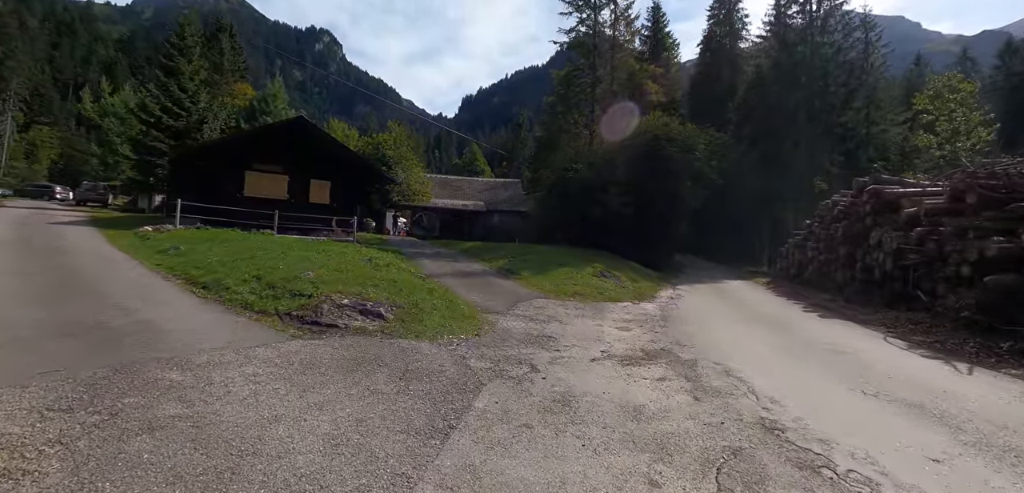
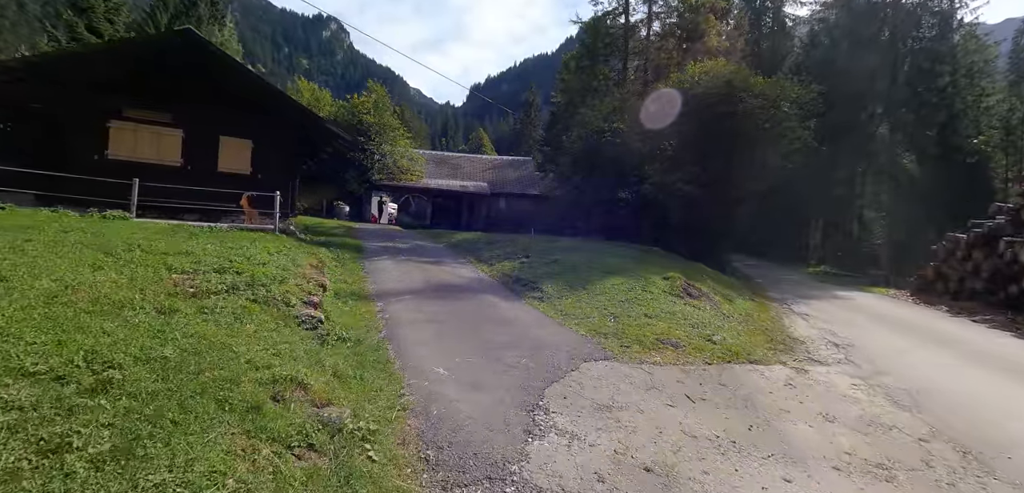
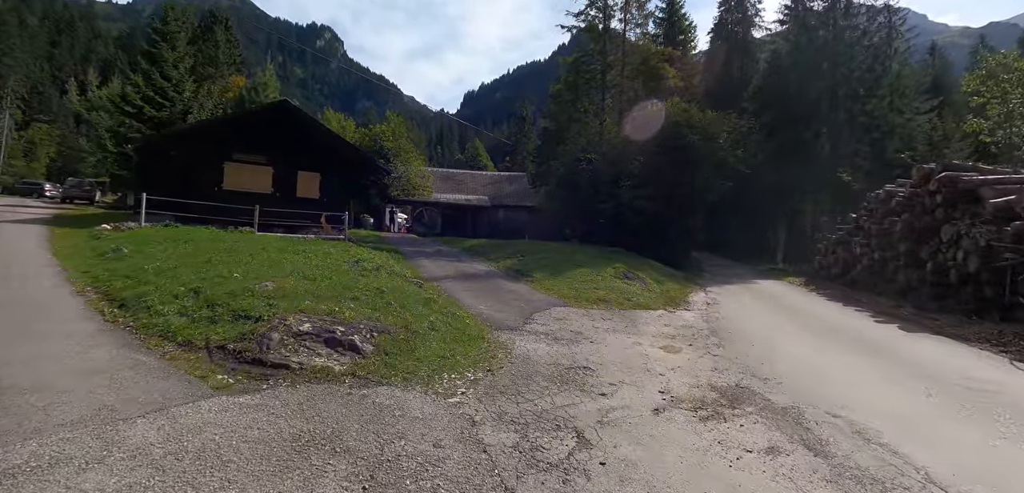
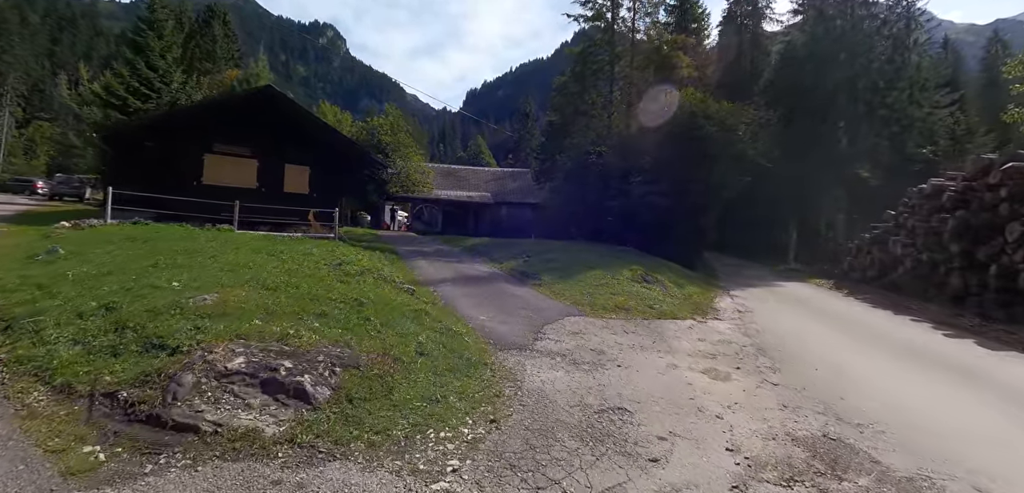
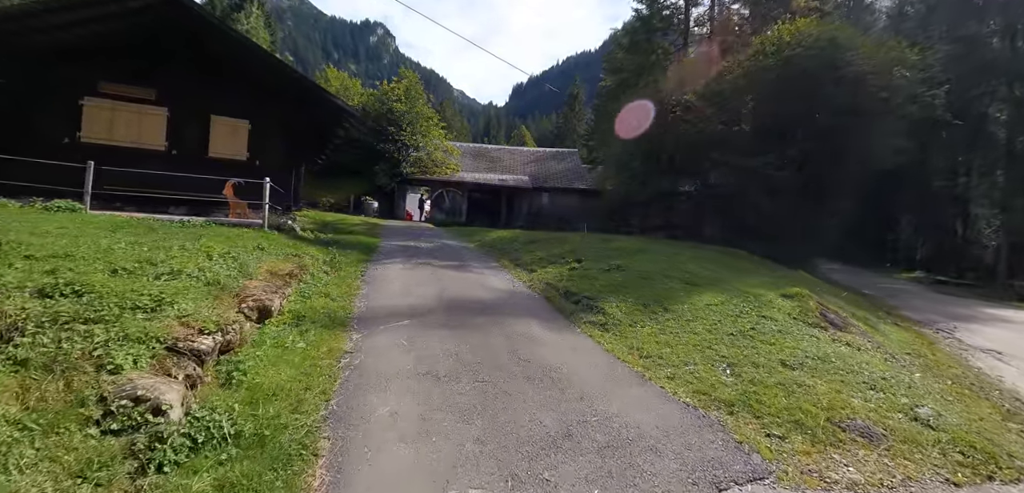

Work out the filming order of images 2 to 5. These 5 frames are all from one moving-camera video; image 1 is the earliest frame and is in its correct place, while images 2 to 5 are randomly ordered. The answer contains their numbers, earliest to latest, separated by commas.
3, 4, 2, 5
